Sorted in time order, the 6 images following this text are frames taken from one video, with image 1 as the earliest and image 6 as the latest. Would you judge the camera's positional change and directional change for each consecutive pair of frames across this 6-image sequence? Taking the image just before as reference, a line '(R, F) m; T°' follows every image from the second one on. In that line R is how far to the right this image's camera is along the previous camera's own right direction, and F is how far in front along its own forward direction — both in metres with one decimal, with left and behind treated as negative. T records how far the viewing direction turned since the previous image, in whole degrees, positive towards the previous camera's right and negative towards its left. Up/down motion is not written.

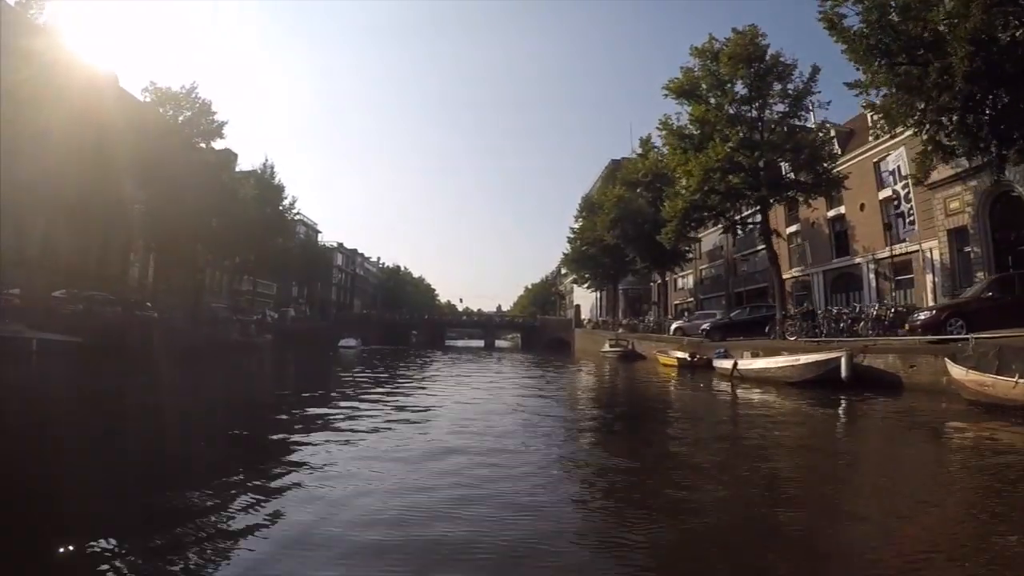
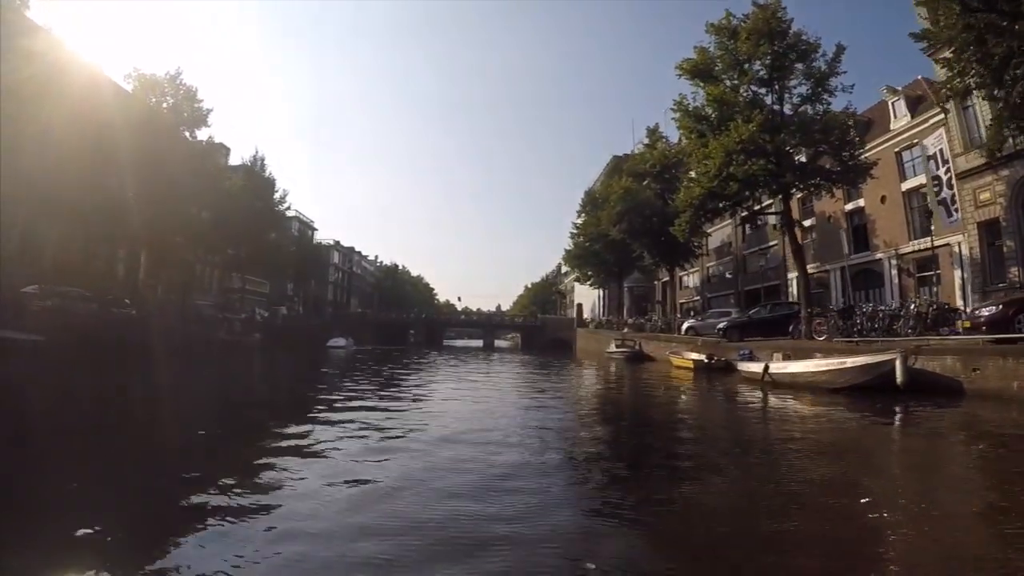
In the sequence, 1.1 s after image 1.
(0.0, +2.2) m; 0°
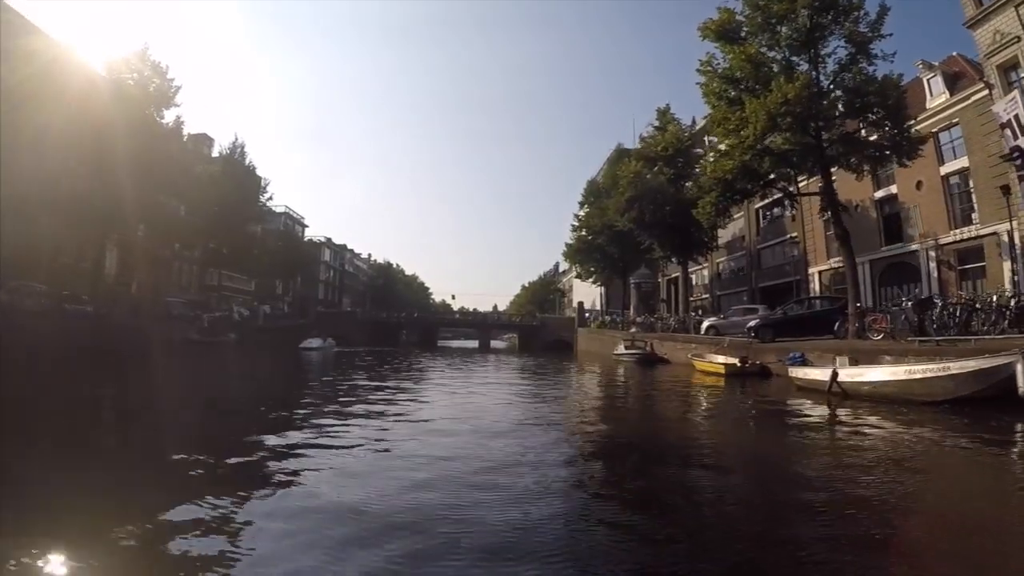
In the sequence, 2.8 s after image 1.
(-0.1, +3.5) m; 0°
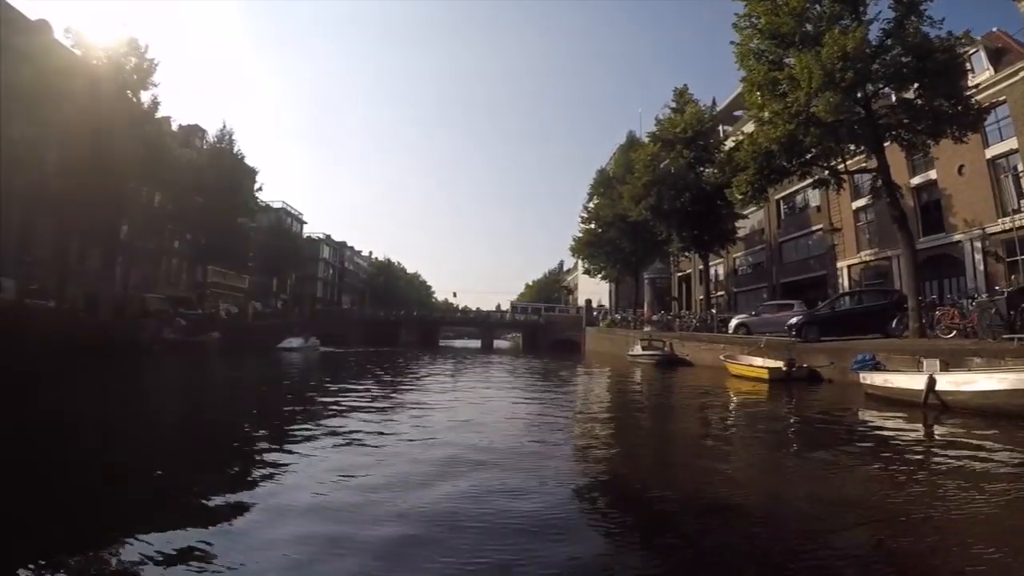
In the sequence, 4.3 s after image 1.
(-0.1, +2.8) m; 0°
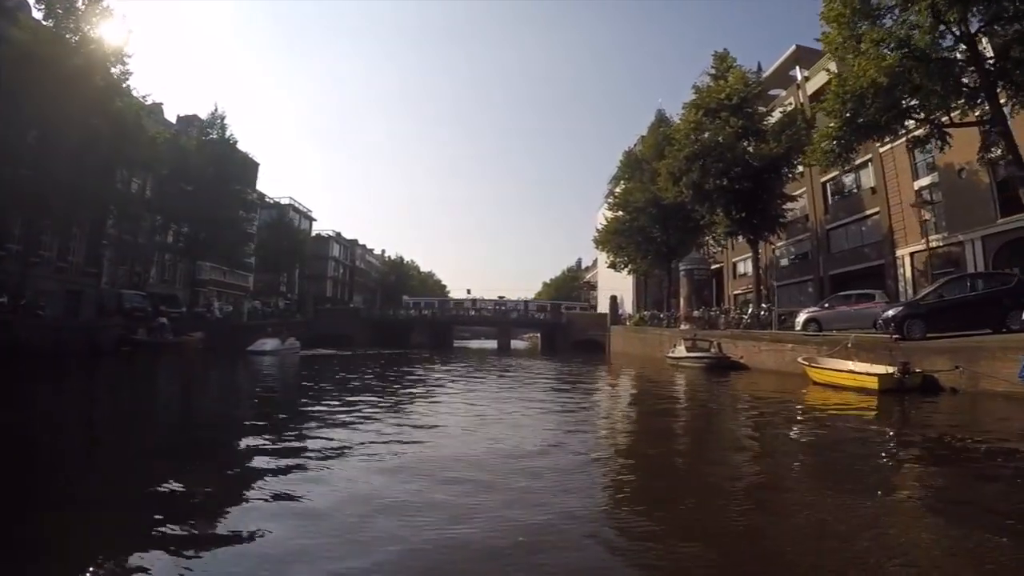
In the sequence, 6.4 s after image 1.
(-0.1, +3.9) m; -1°
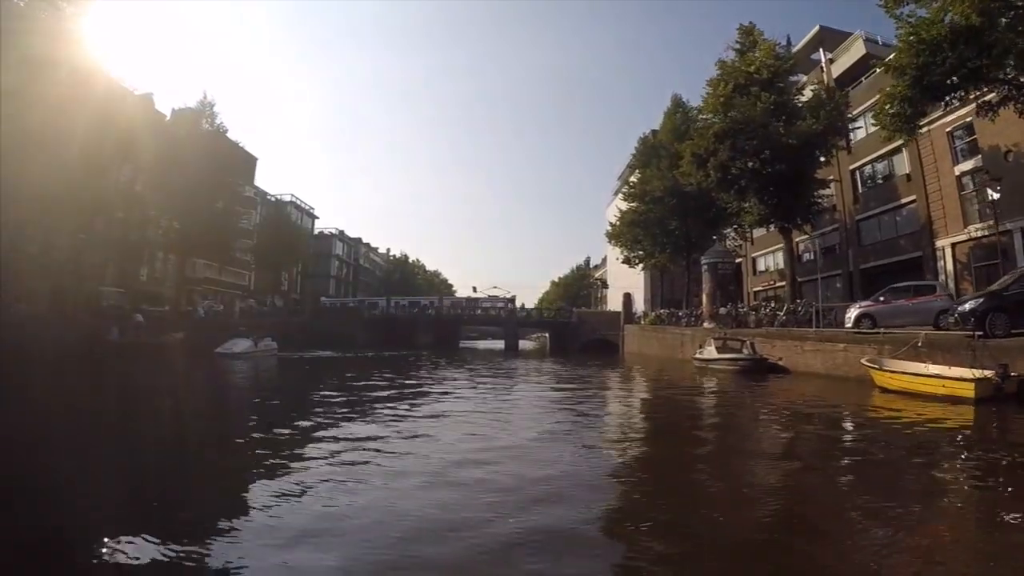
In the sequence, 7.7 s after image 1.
(0.0, +2.3) m; -1°
